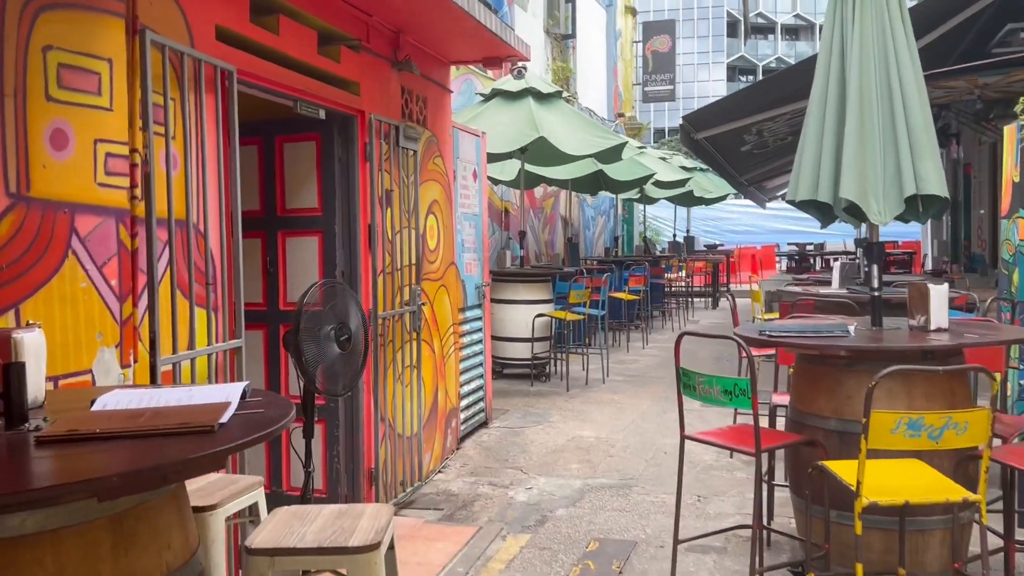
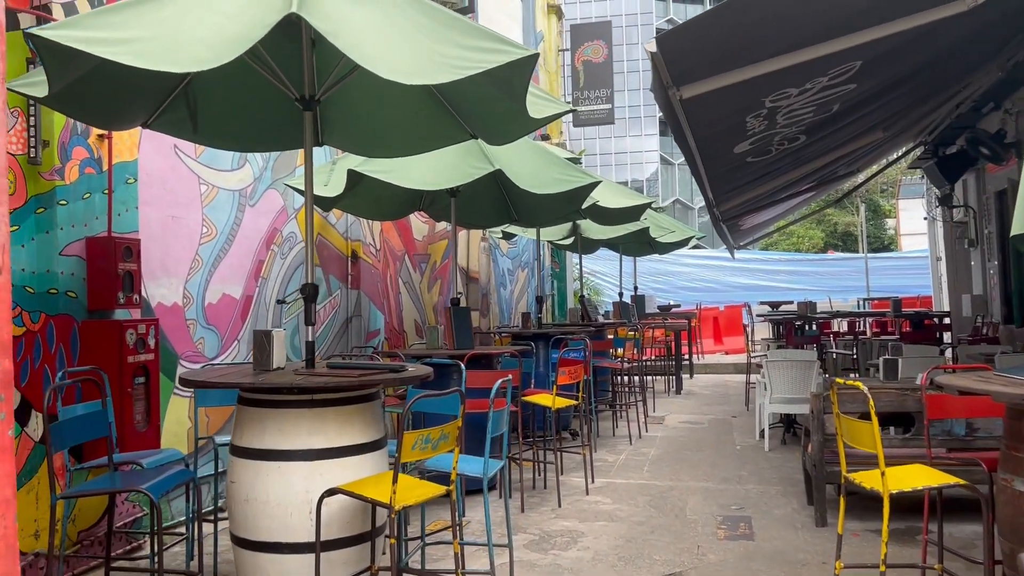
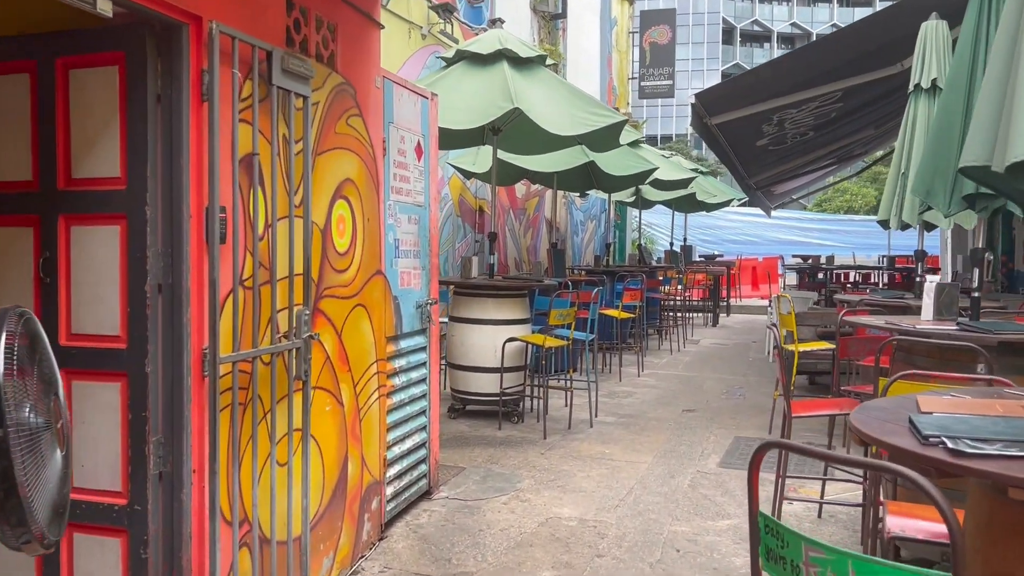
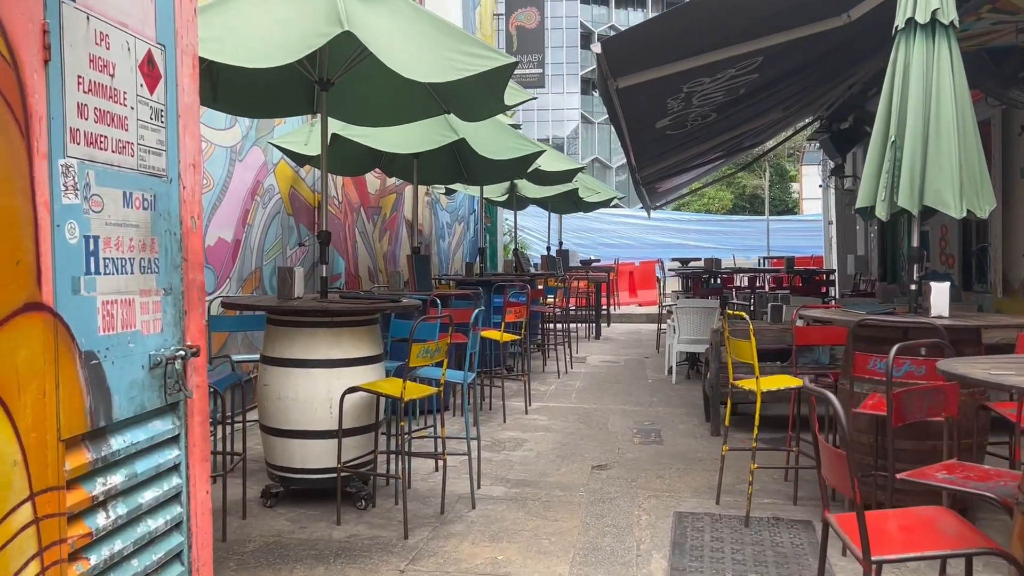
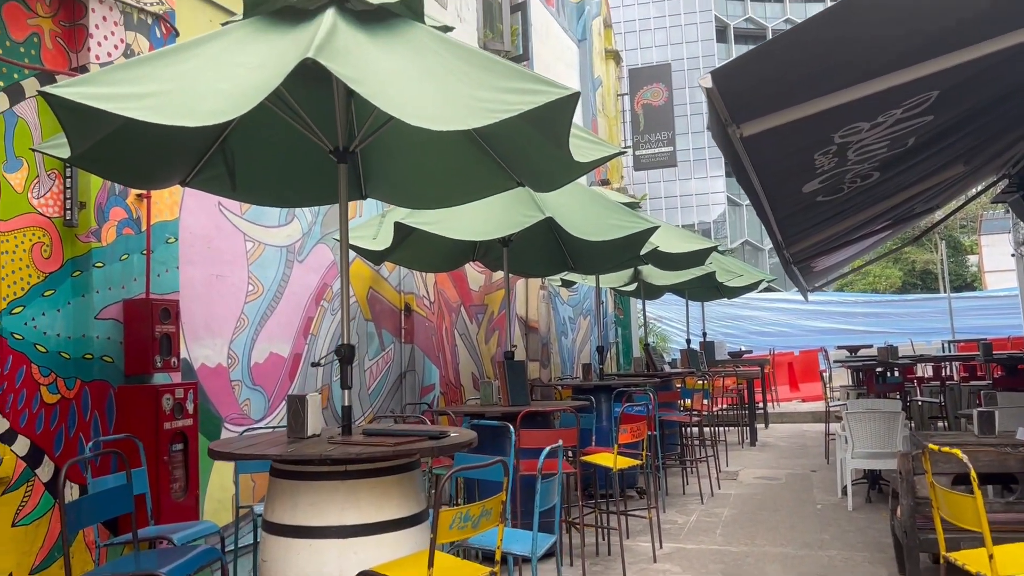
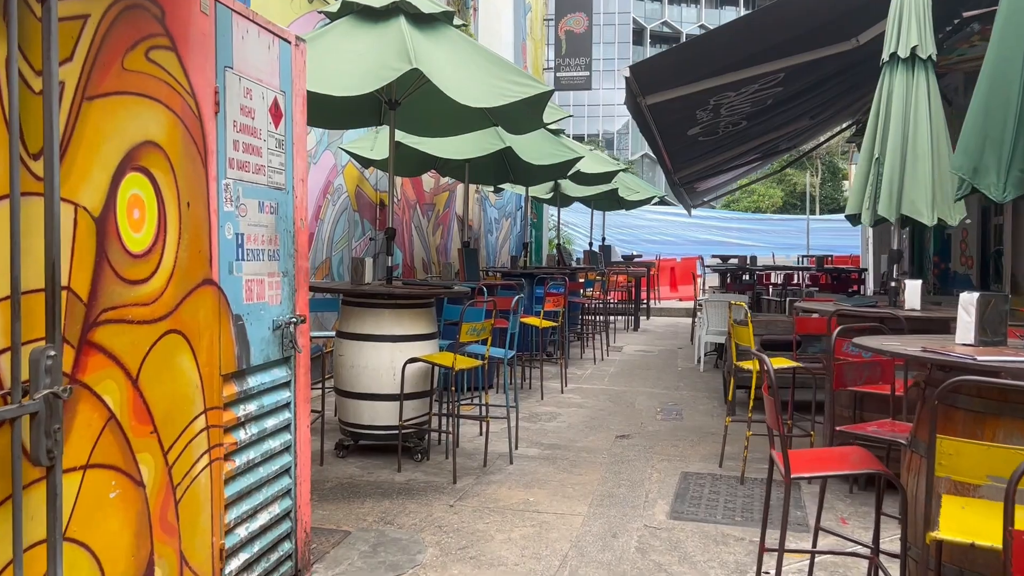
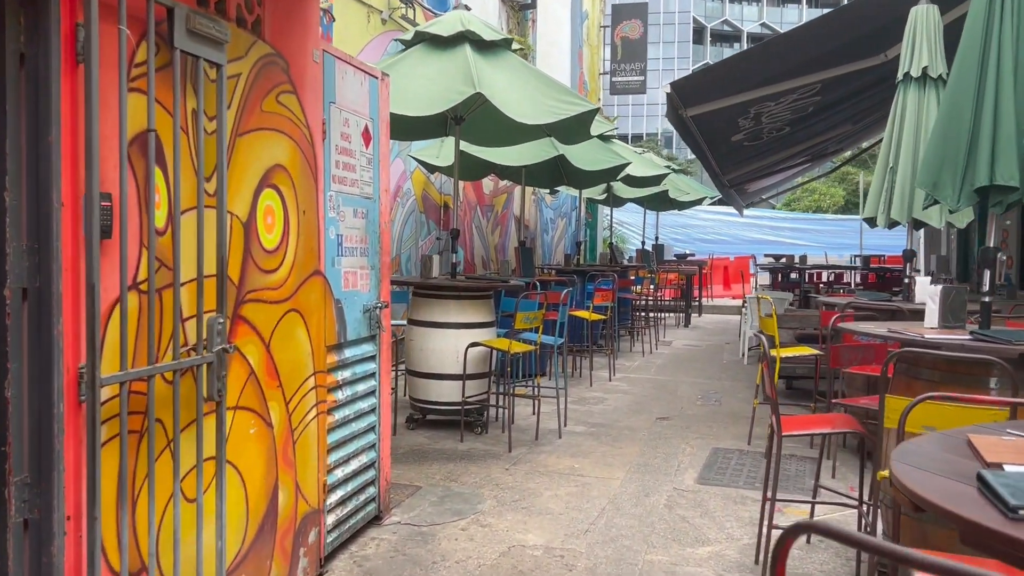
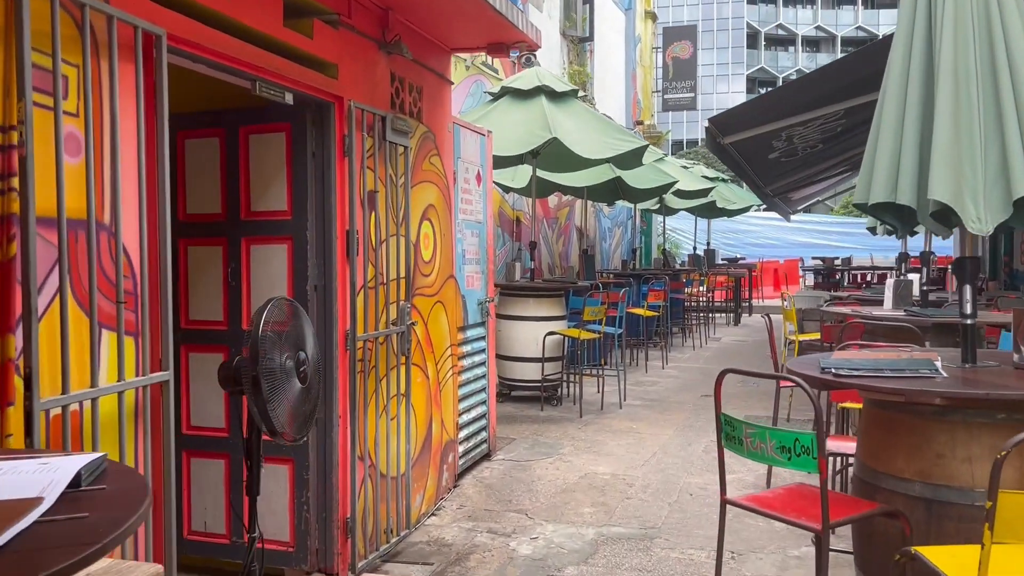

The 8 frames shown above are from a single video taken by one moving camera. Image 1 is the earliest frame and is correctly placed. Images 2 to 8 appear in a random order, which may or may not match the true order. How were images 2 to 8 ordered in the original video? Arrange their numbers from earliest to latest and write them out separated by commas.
8, 3, 7, 6, 4, 2, 5
